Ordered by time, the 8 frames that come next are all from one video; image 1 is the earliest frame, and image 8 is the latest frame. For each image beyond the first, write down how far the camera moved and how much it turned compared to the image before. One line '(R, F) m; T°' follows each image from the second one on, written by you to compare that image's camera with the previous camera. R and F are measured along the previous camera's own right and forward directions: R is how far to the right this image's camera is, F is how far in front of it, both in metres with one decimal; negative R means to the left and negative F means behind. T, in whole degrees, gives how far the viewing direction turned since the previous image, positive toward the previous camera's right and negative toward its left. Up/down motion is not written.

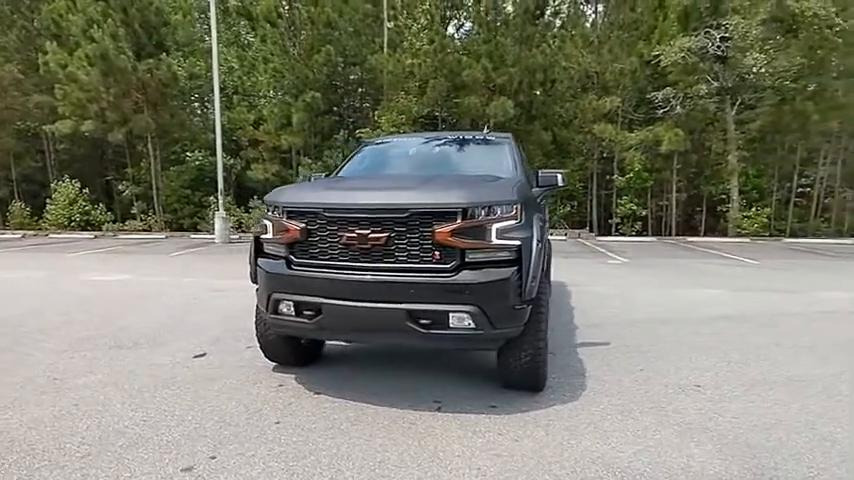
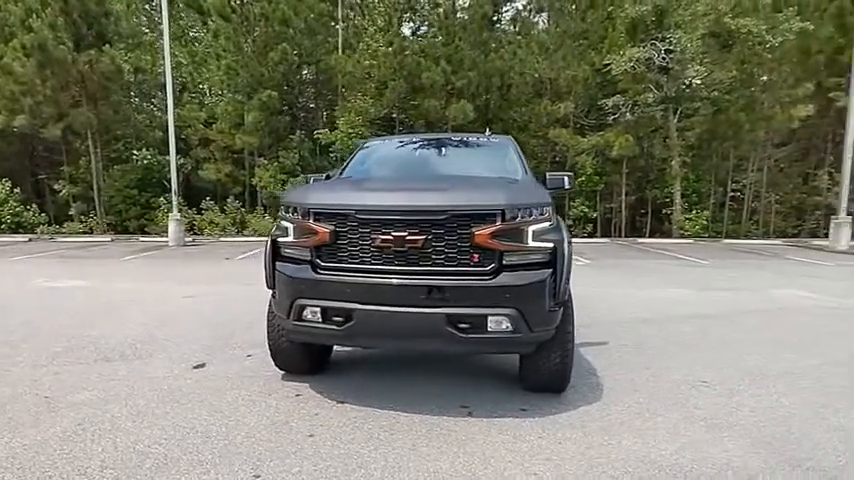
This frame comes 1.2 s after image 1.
(-0.8, 0.0) m; +8°
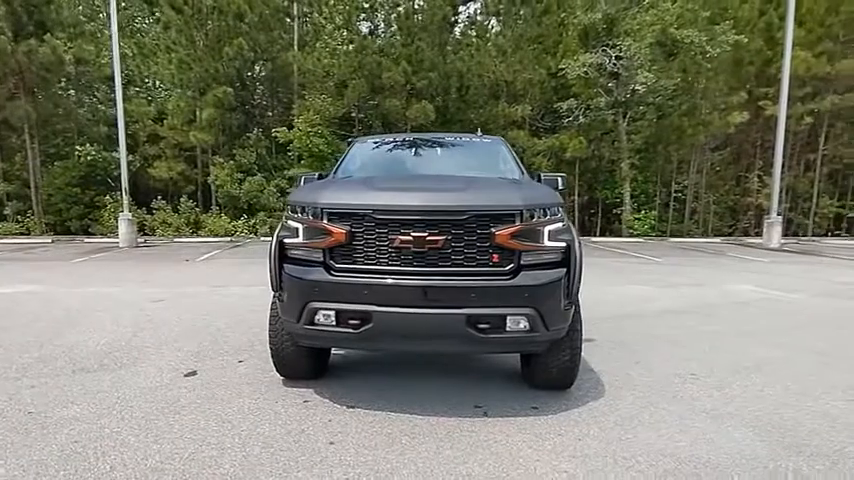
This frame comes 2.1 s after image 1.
(-0.6, 0.0) m; +7°
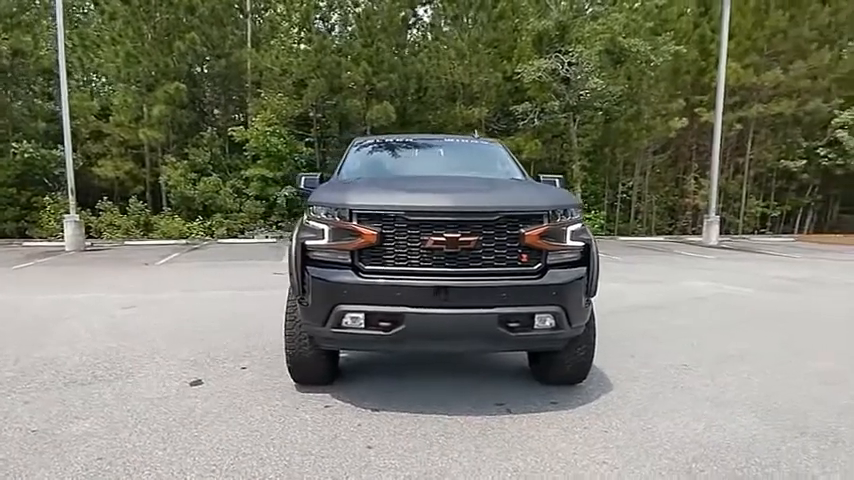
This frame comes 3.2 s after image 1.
(-0.7, 0.0) m; +7°
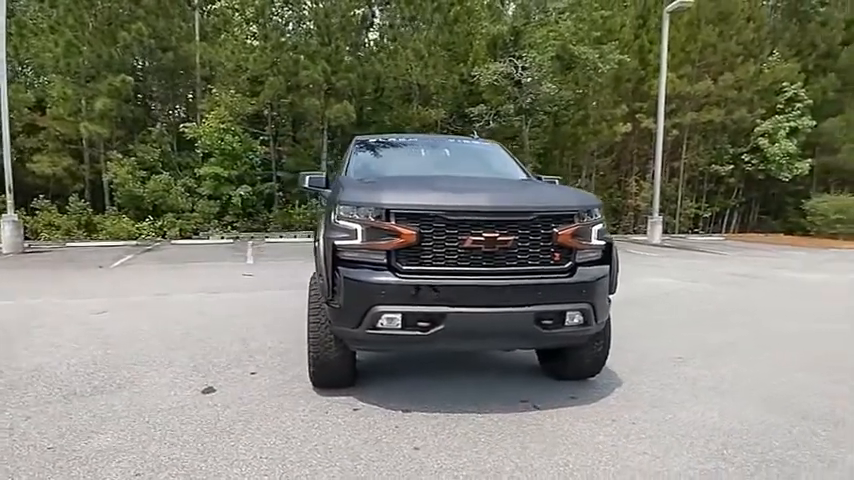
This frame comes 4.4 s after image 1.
(-0.8, 0.0) m; +8°
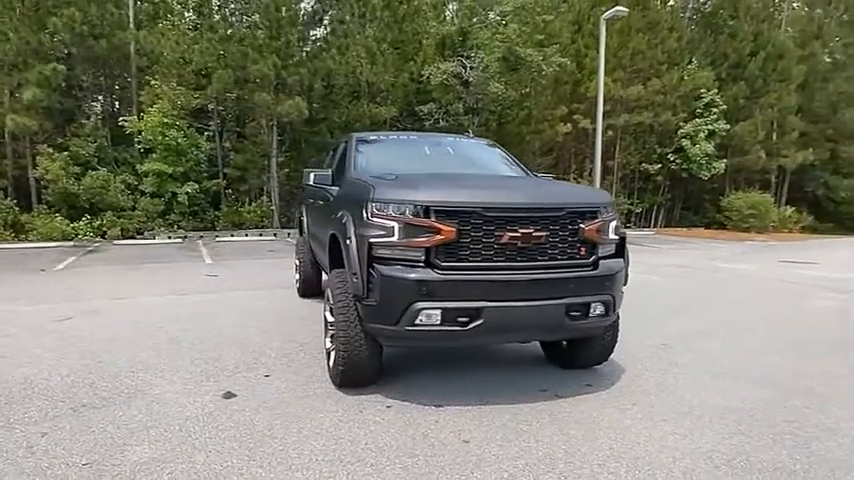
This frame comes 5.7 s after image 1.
(-0.9, 0.0) m; +9°
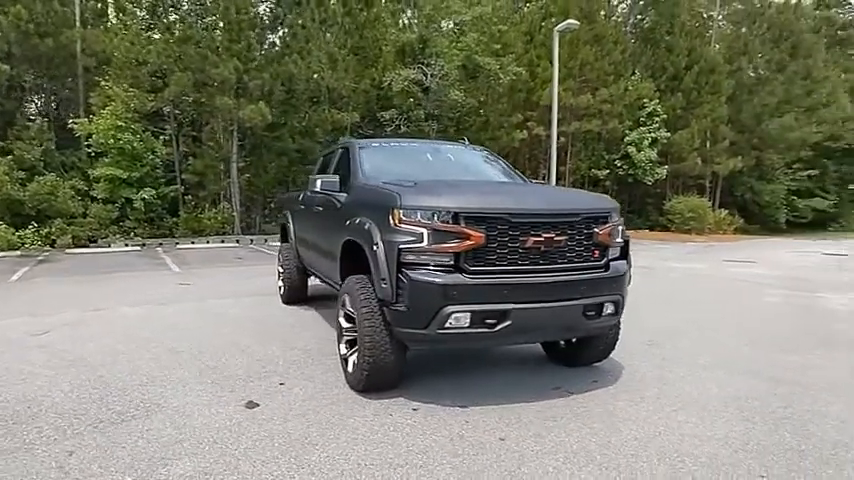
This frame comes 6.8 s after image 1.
(-0.7, 0.0) m; +7°
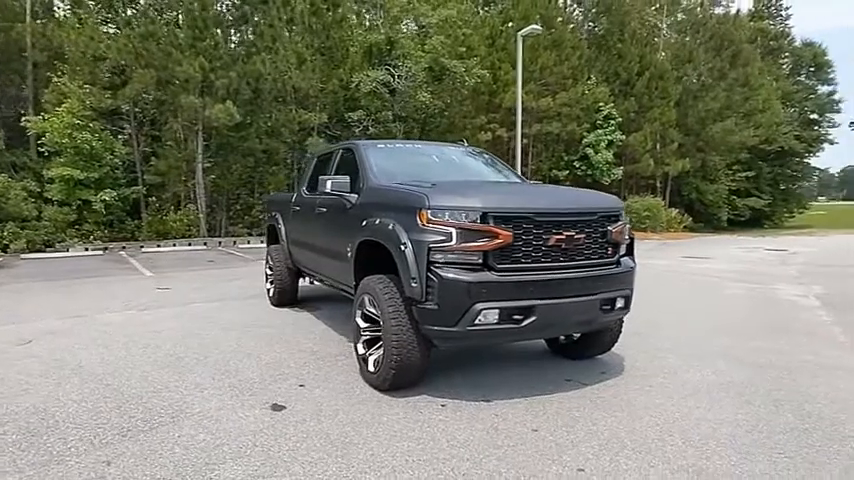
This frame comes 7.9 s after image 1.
(-0.6, 0.0) m; +6°
